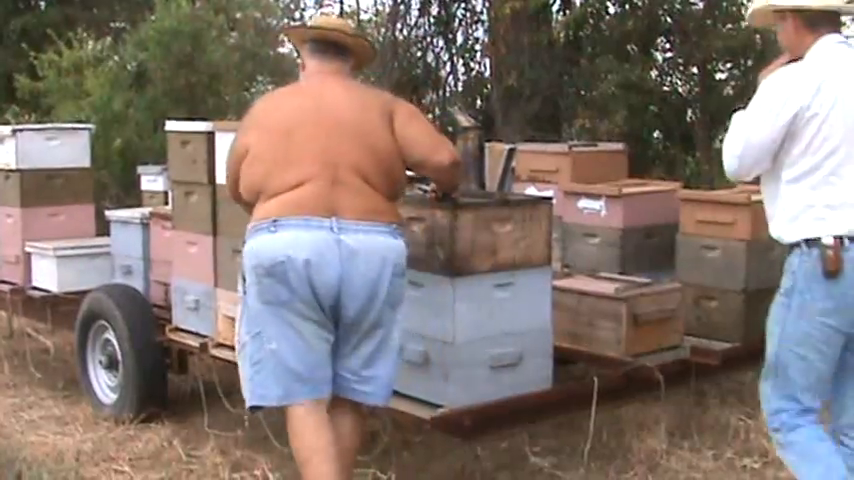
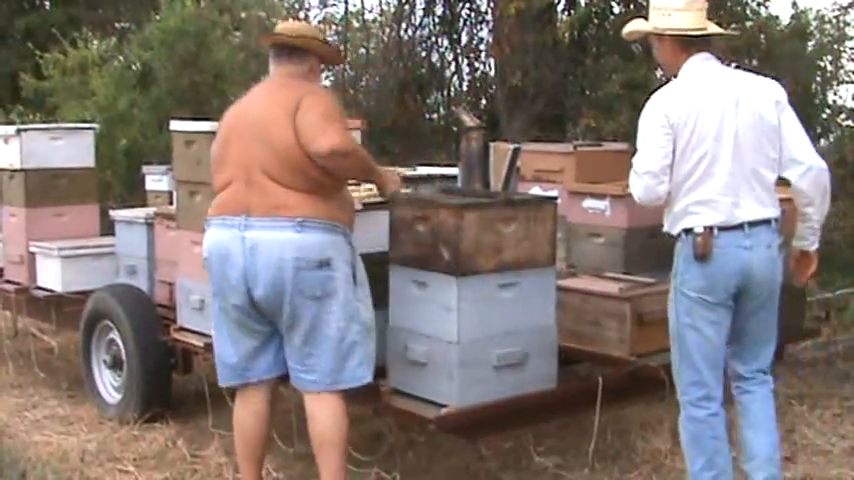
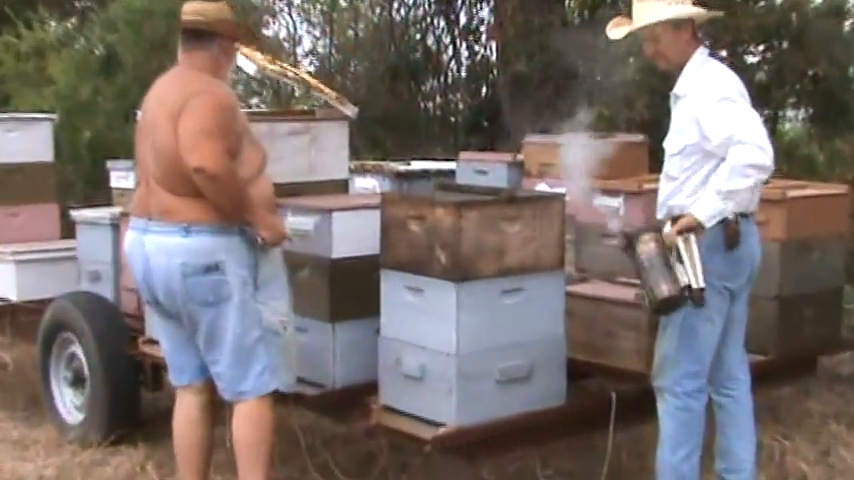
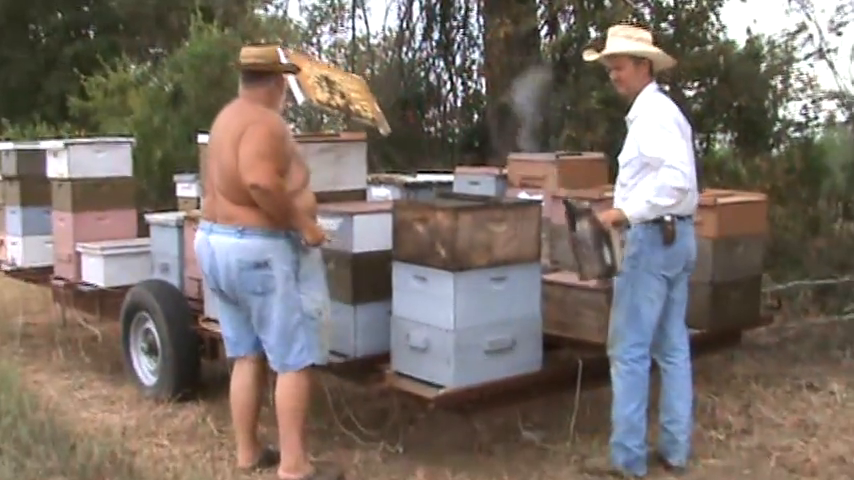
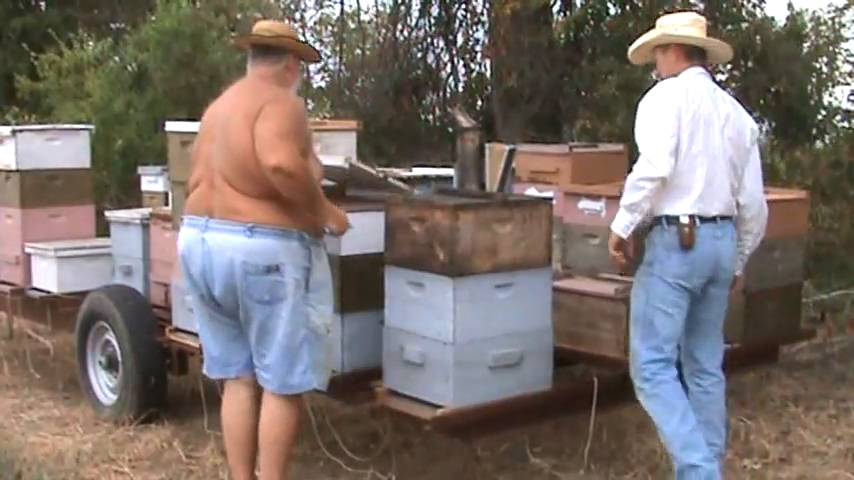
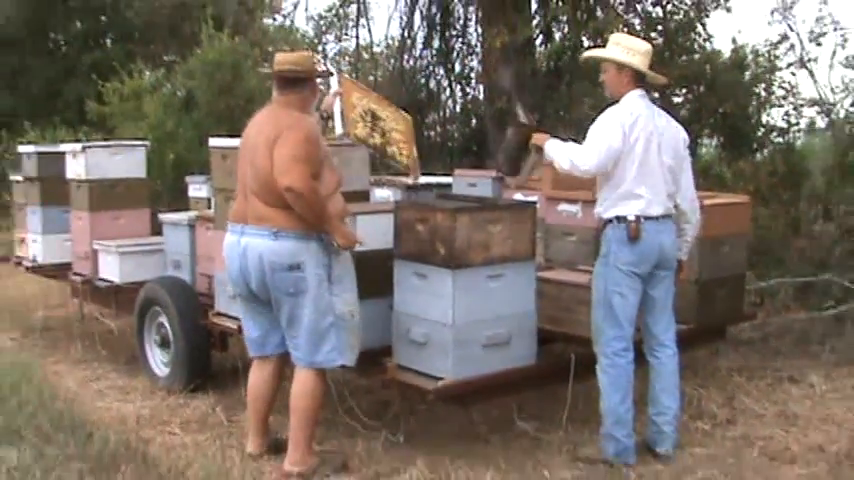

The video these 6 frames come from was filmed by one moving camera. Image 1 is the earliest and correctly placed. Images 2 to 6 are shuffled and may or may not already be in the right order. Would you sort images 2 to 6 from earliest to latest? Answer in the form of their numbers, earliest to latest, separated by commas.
2, 5, 6, 4, 3
